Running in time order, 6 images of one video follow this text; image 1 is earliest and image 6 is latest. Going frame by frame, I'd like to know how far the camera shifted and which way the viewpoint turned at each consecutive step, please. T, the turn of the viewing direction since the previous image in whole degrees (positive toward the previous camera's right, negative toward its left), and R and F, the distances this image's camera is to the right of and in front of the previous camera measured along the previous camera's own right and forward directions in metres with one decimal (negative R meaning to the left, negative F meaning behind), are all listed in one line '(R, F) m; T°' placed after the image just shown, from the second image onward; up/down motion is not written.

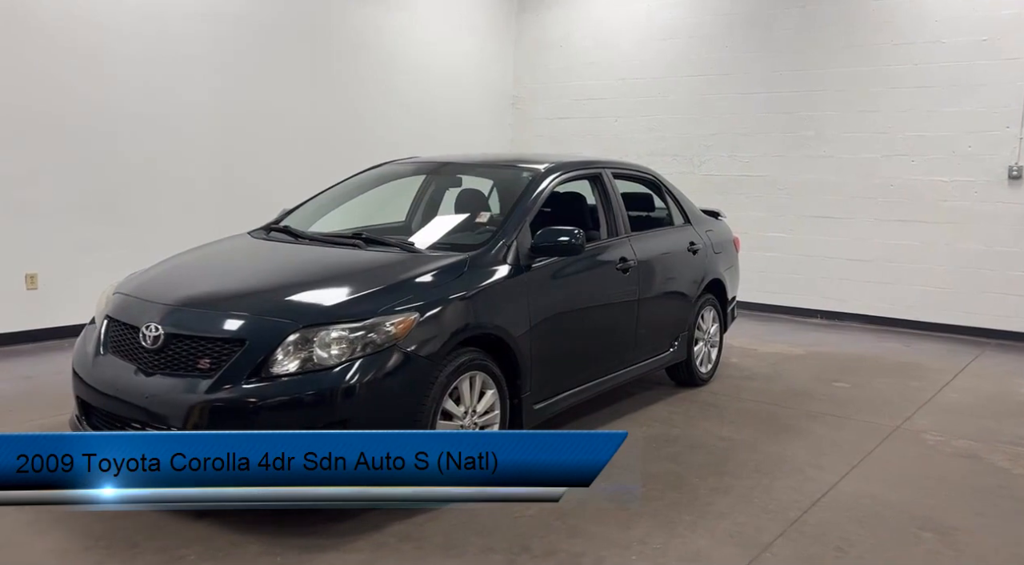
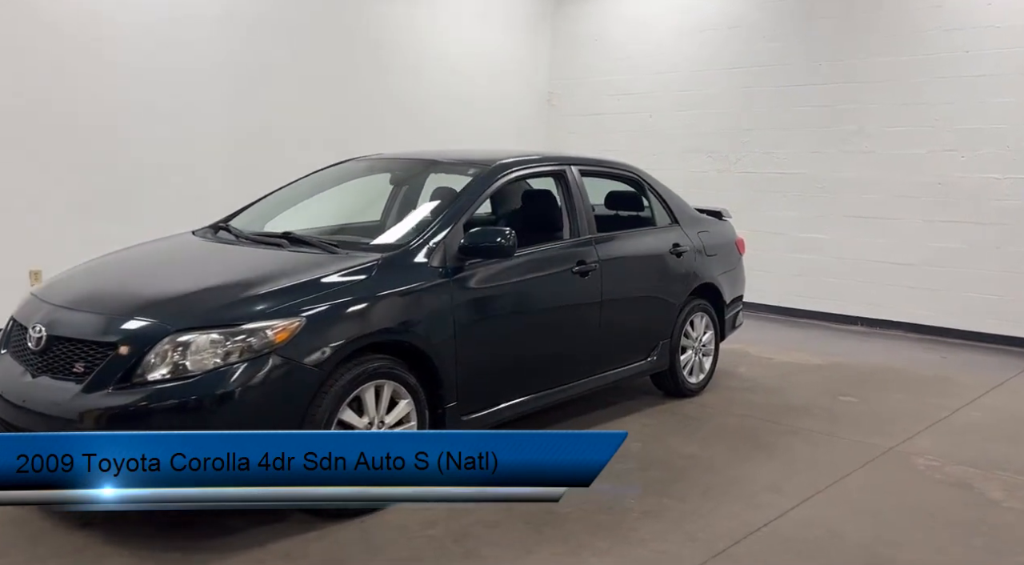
(+0.7, +0.3) m; -6°
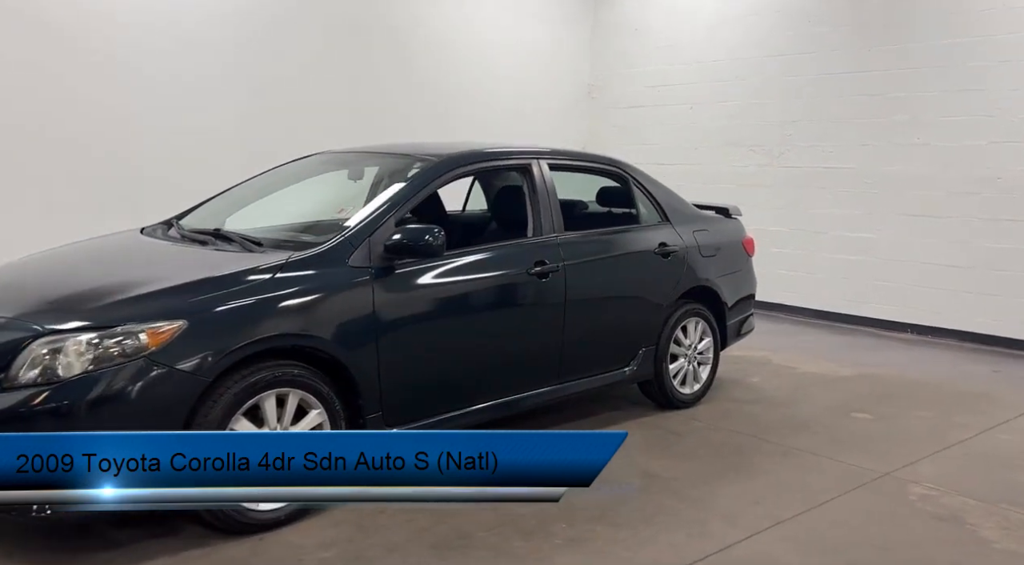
(+0.6, +0.3) m; -6°
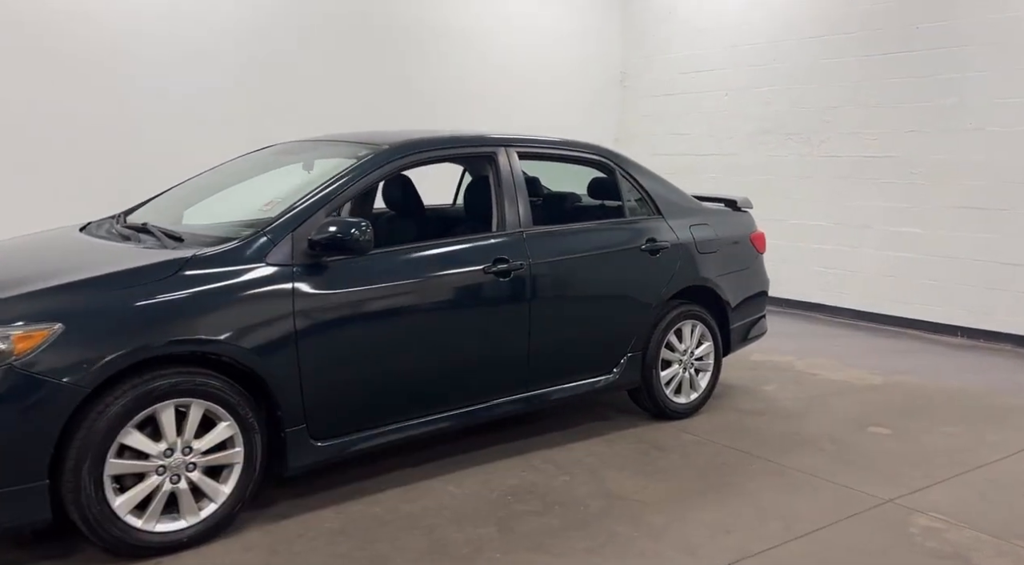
(+0.5, +0.4) m; -5°
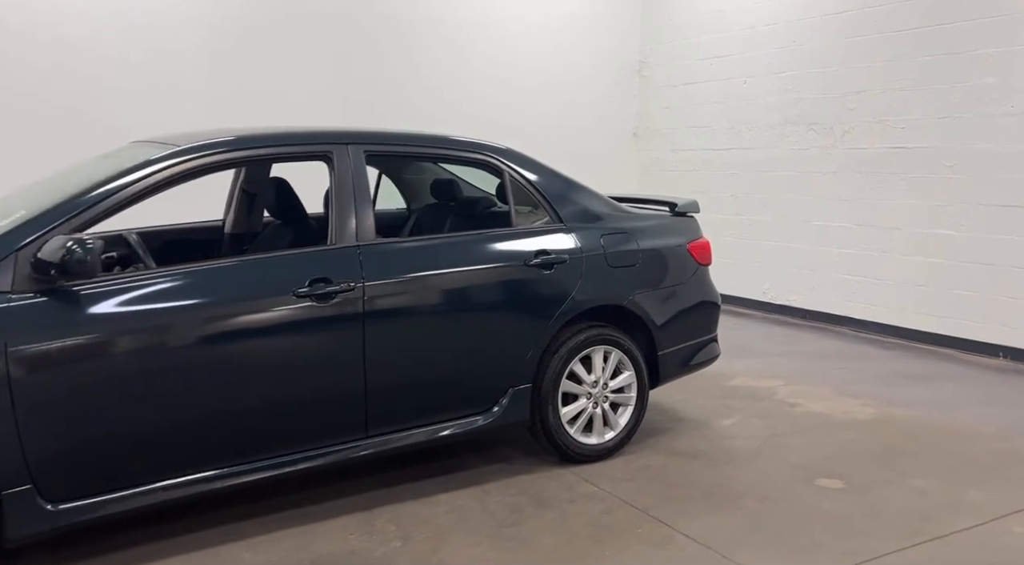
(+1.0, +0.7) m; -6°
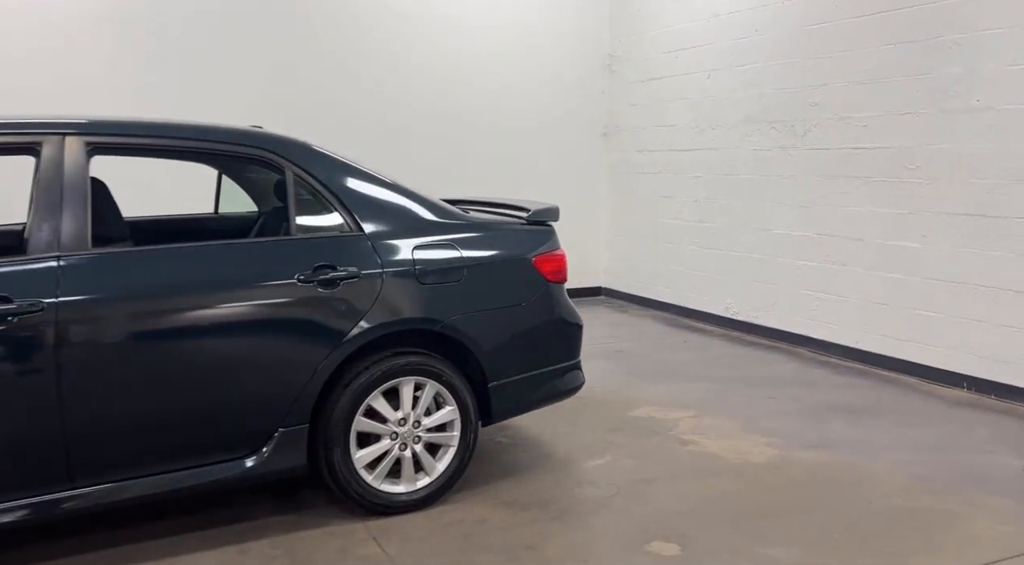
(+0.9, +0.6) m; -3°
